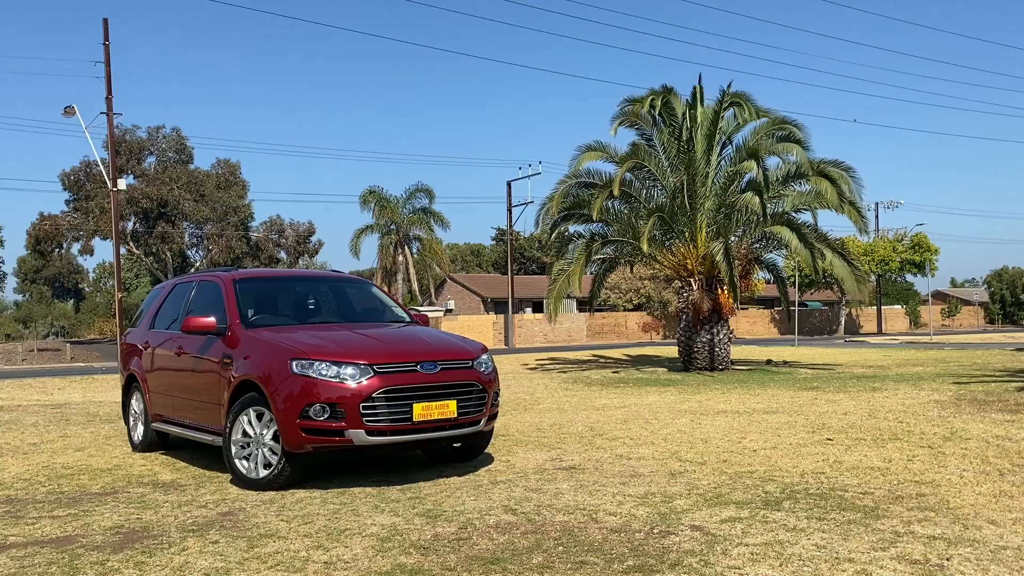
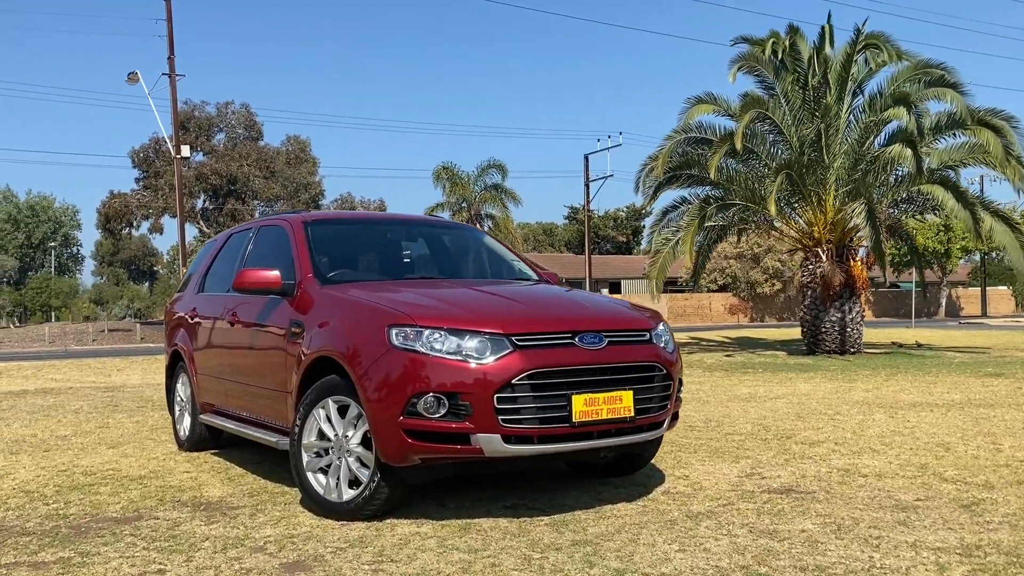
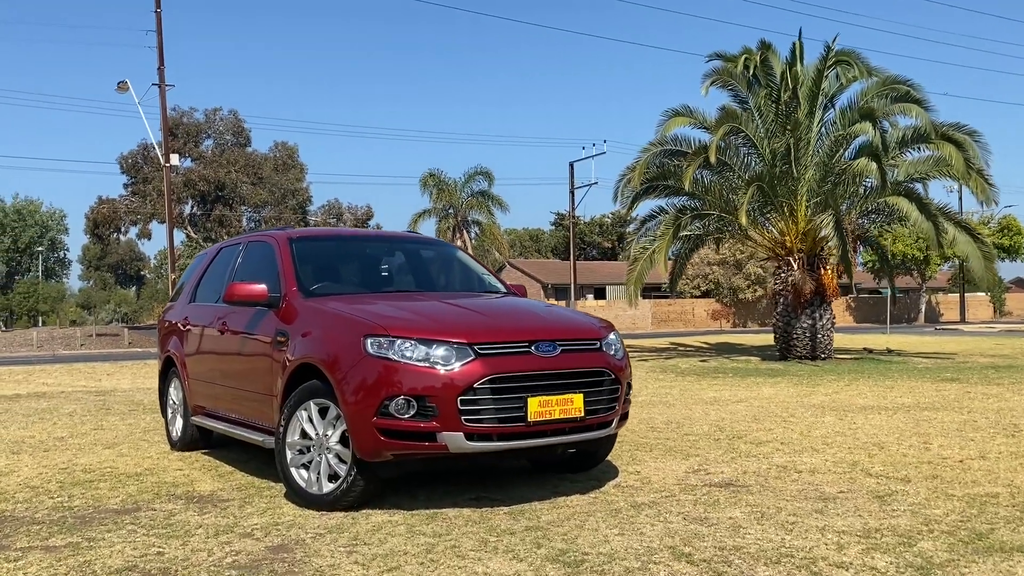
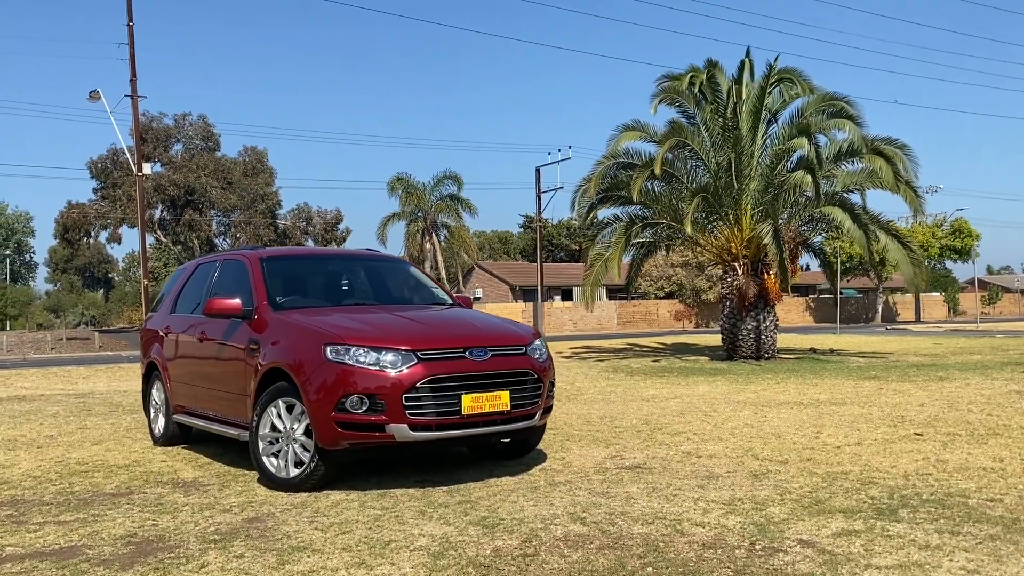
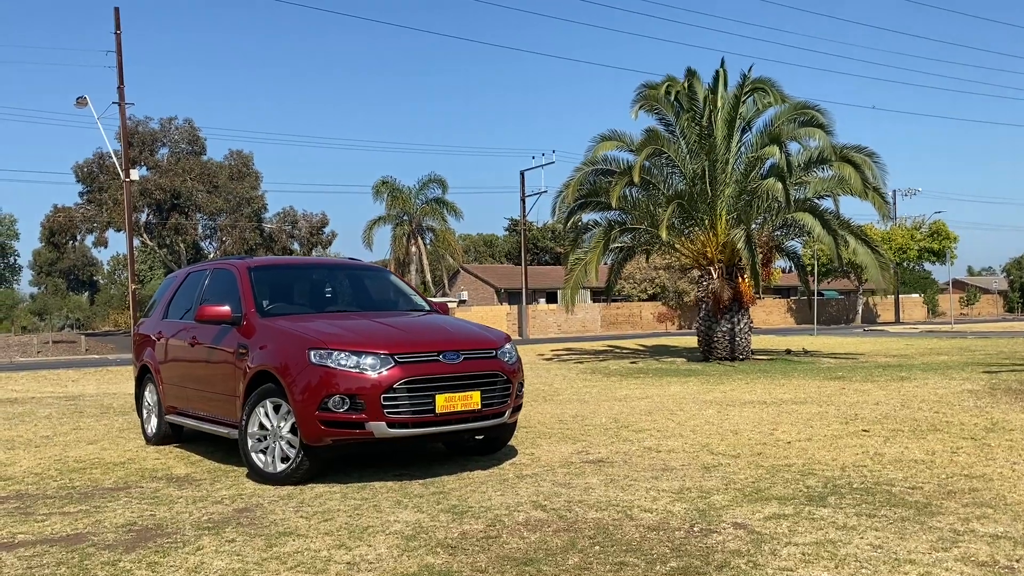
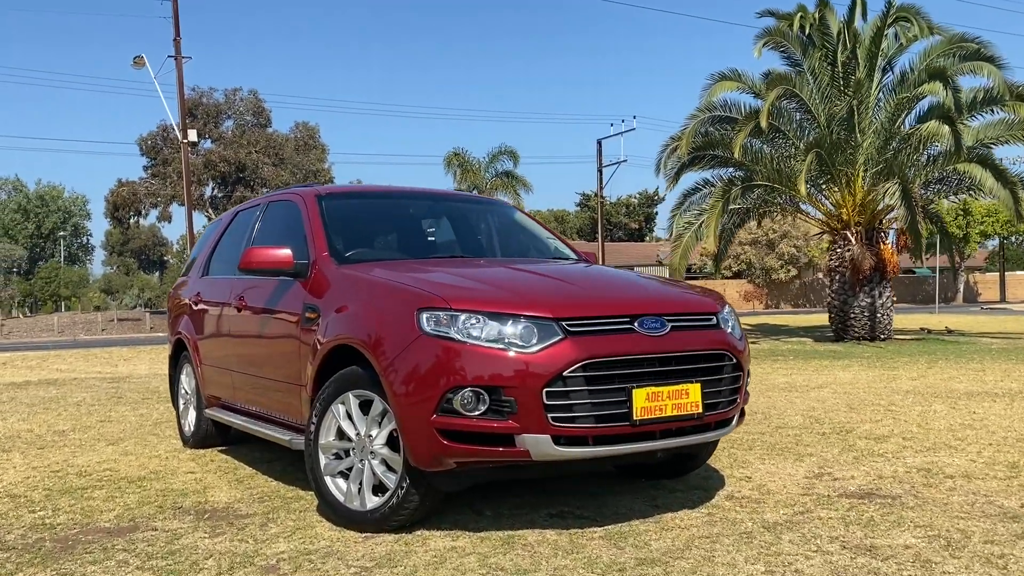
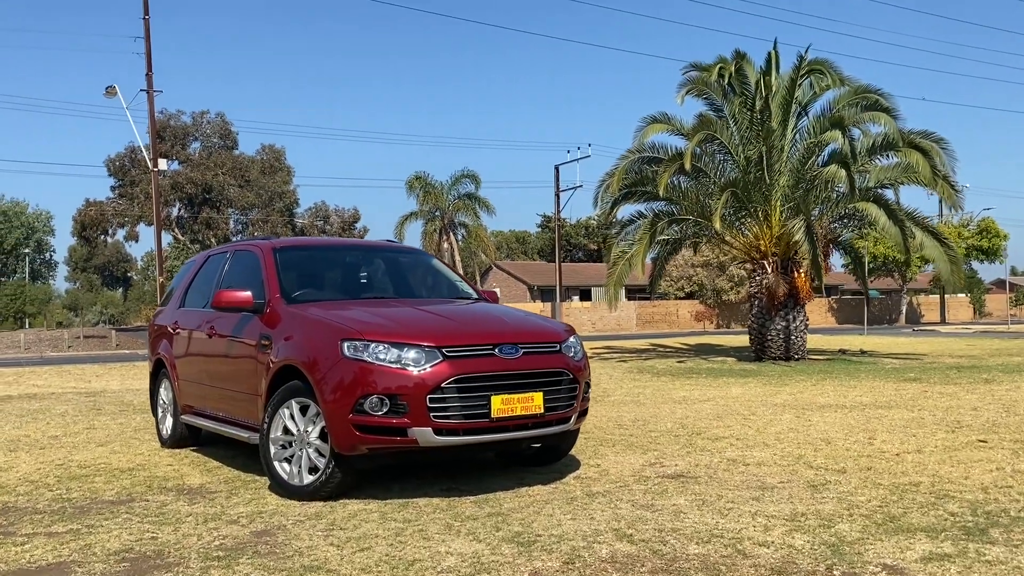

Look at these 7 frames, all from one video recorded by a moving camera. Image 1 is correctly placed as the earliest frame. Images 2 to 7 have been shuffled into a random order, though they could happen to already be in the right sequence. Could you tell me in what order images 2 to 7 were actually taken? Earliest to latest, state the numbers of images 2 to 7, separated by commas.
5, 4, 7, 3, 2, 6
